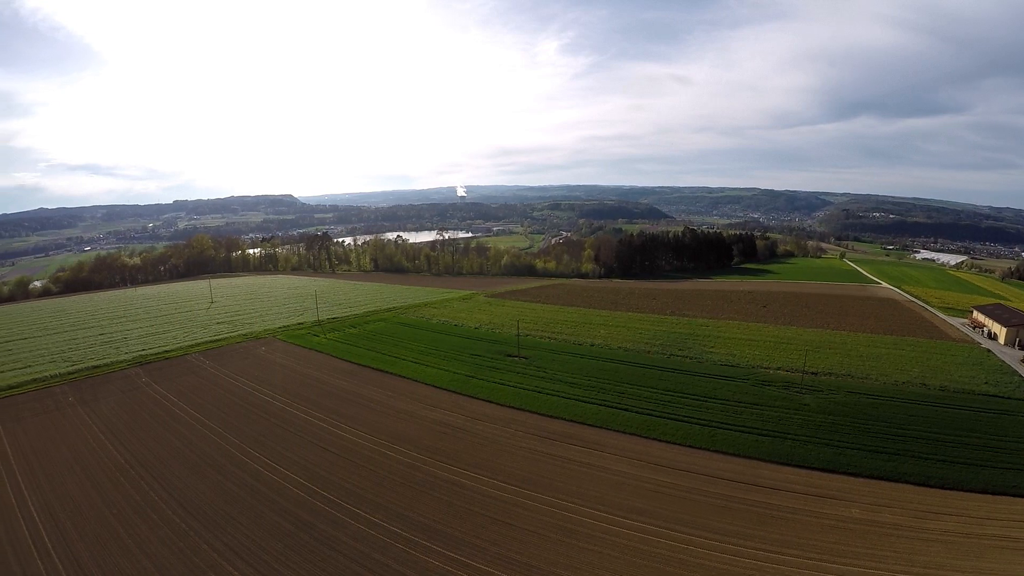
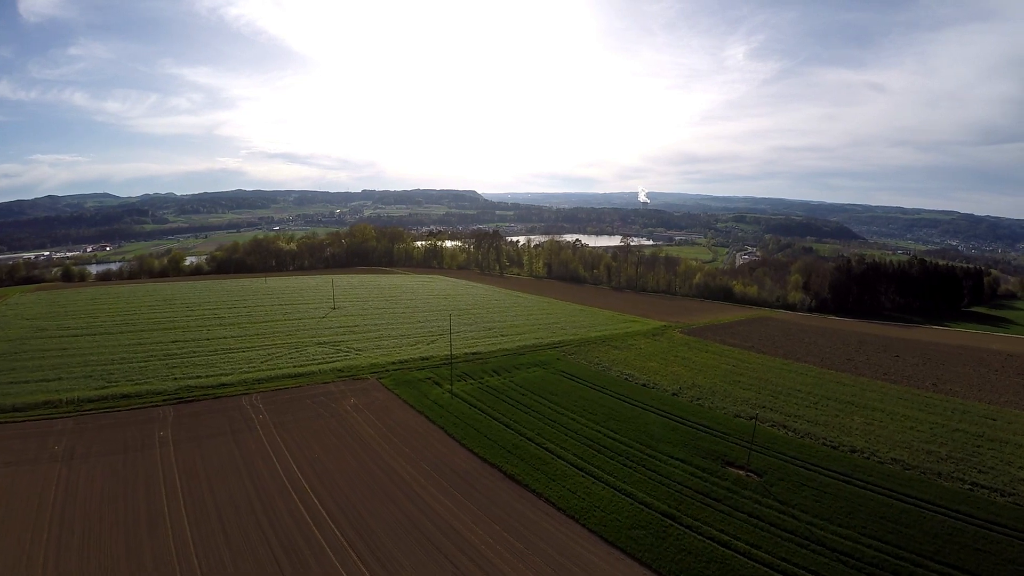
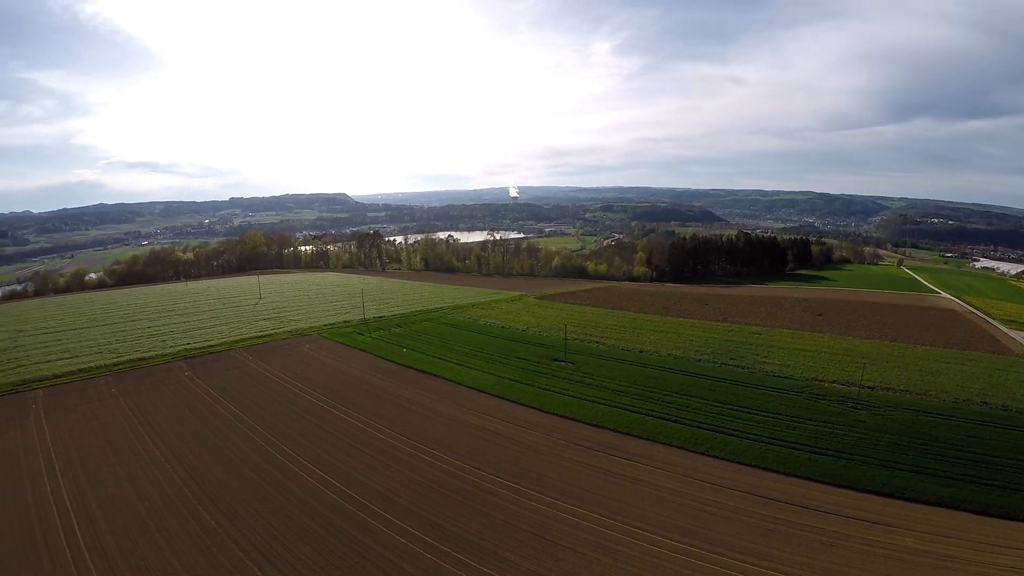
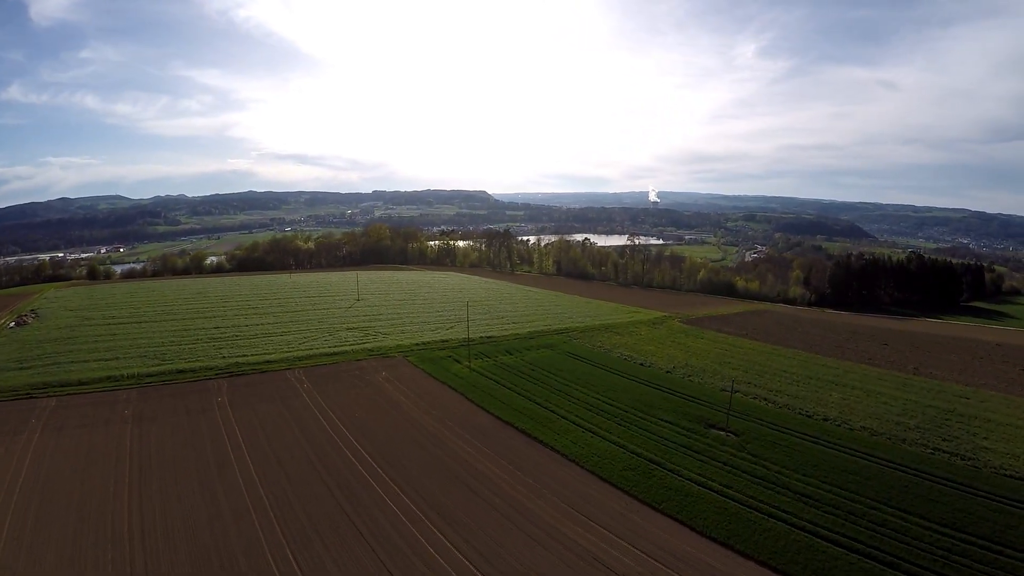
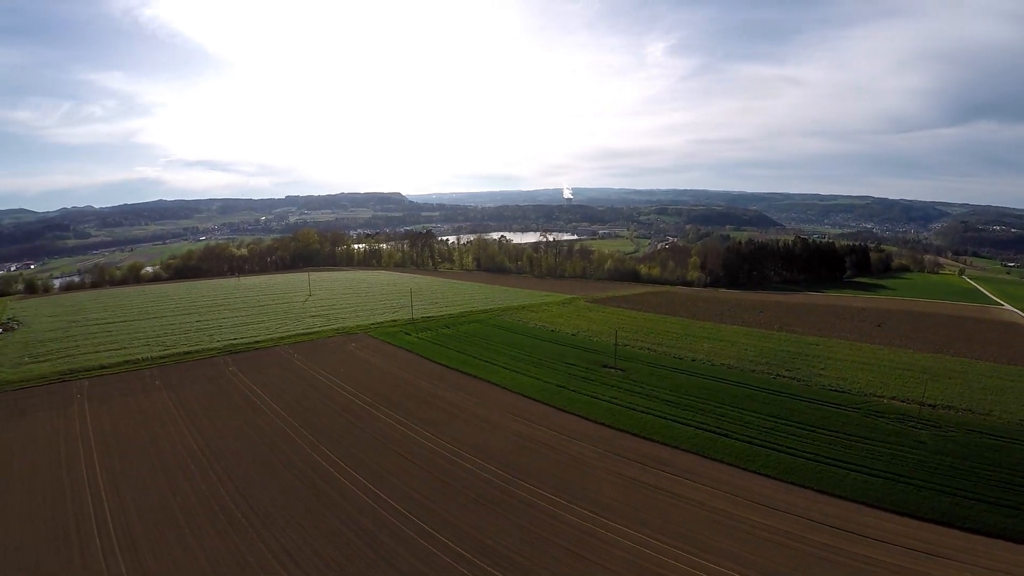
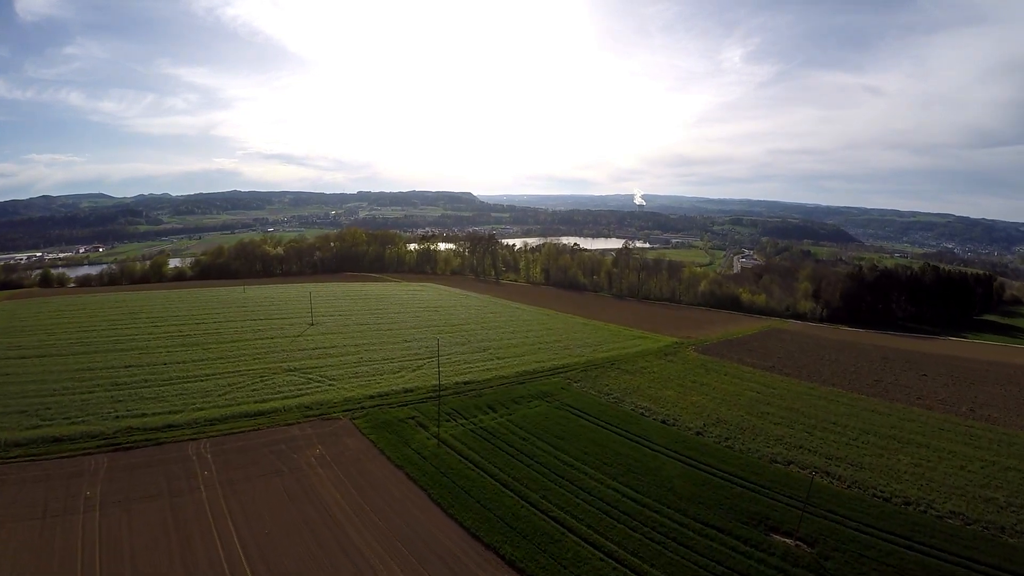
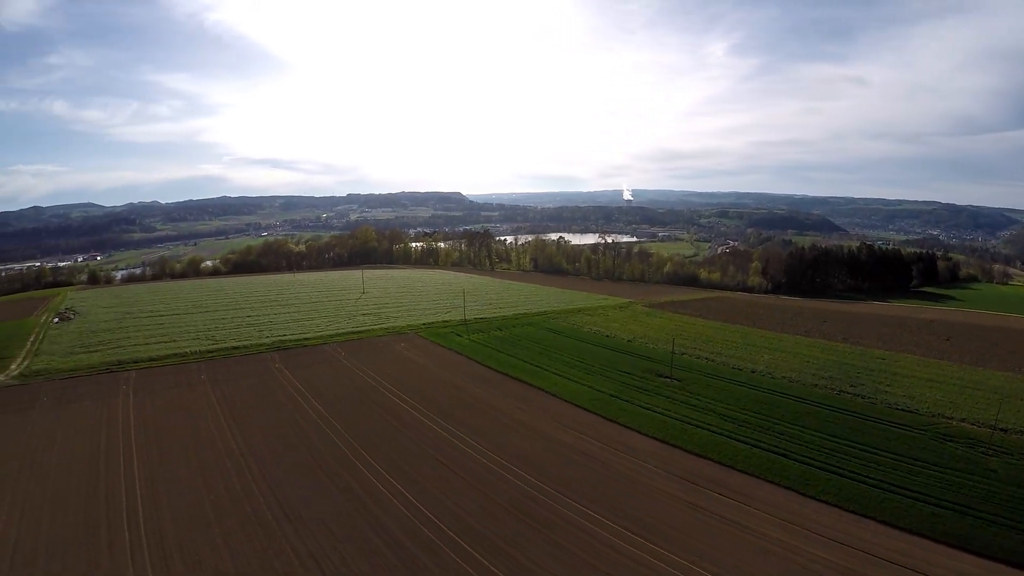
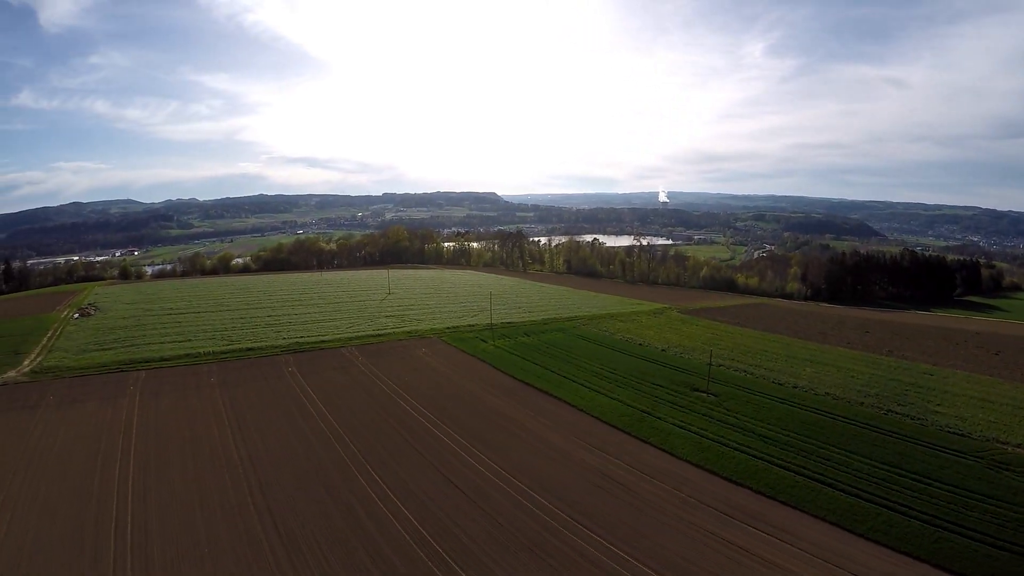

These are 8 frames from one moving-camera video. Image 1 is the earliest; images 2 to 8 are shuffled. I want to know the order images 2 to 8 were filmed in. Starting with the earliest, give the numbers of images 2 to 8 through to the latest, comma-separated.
3, 5, 7, 8, 4, 2, 6
